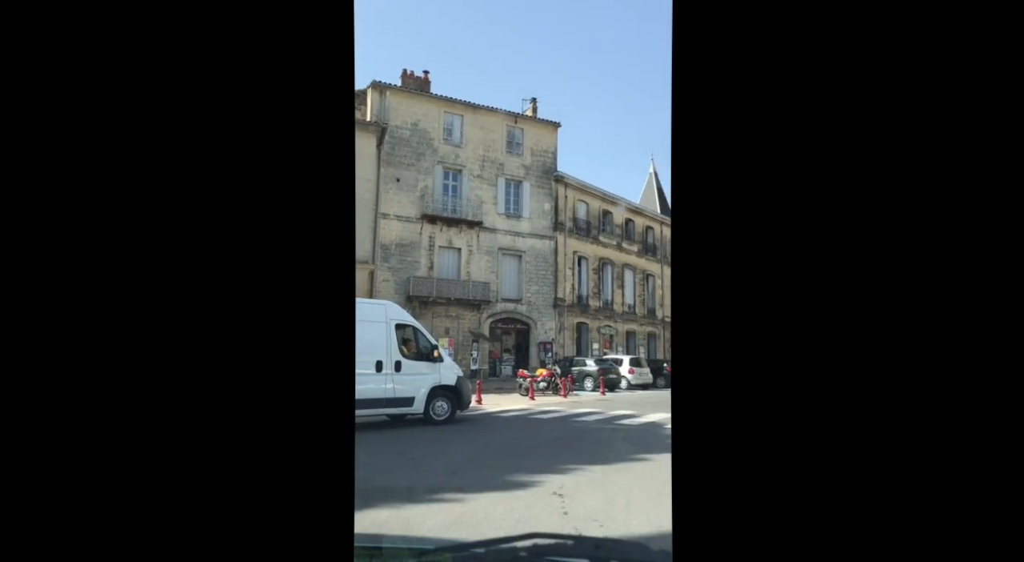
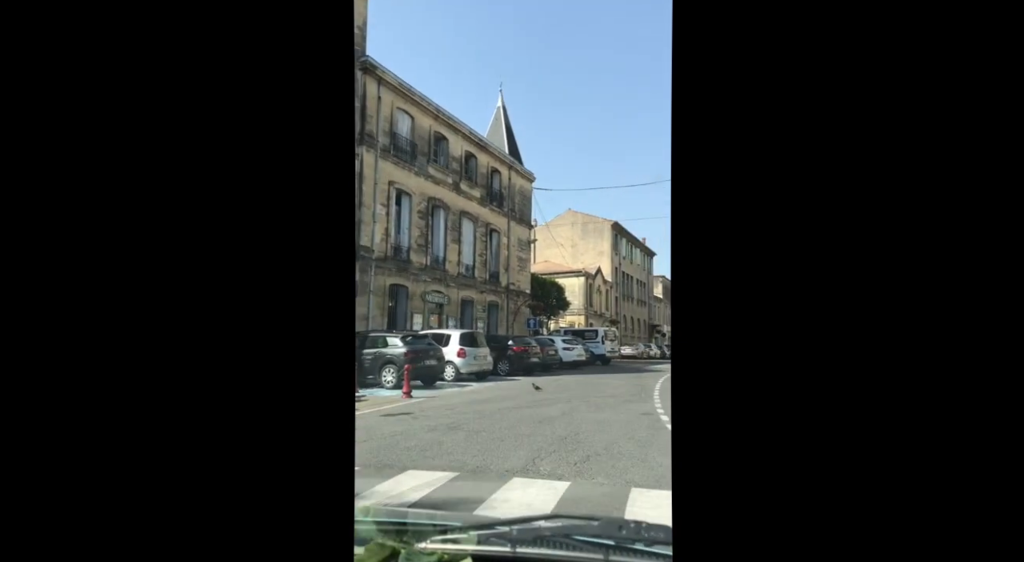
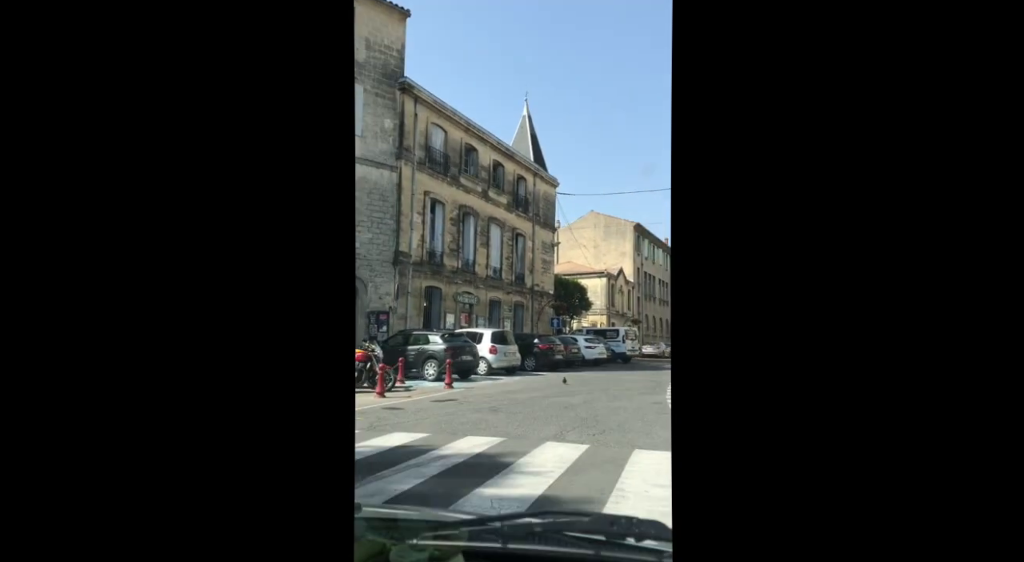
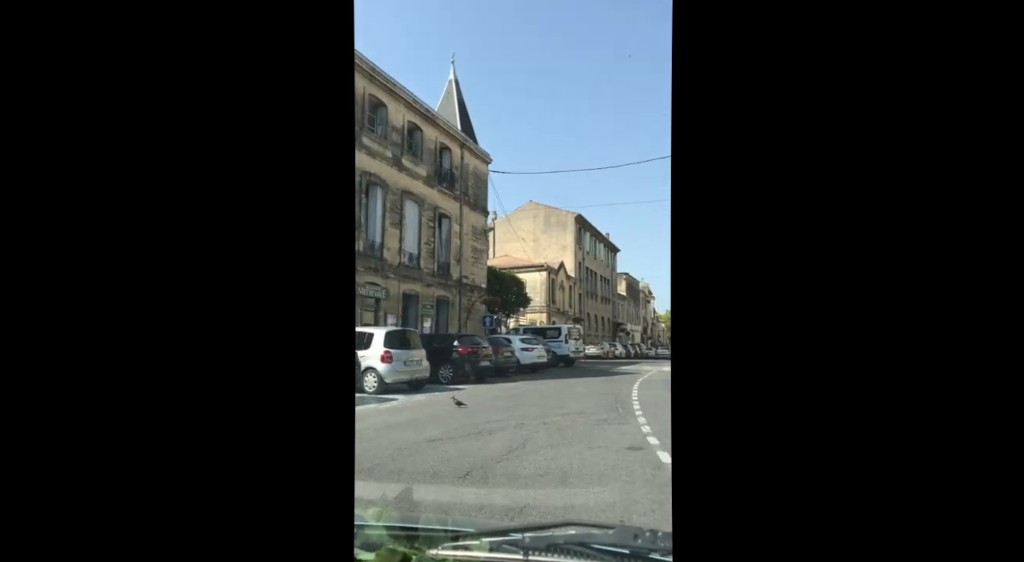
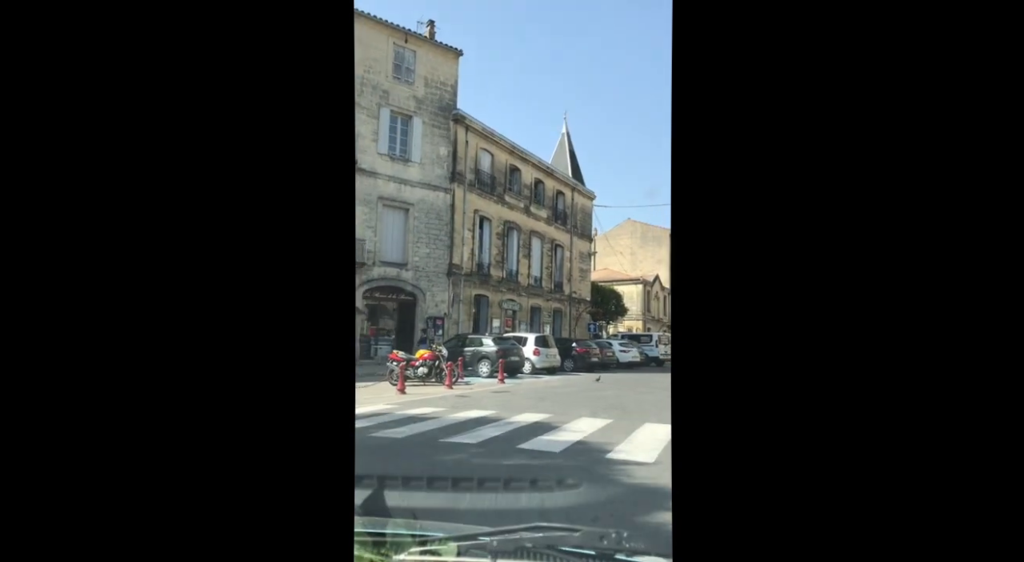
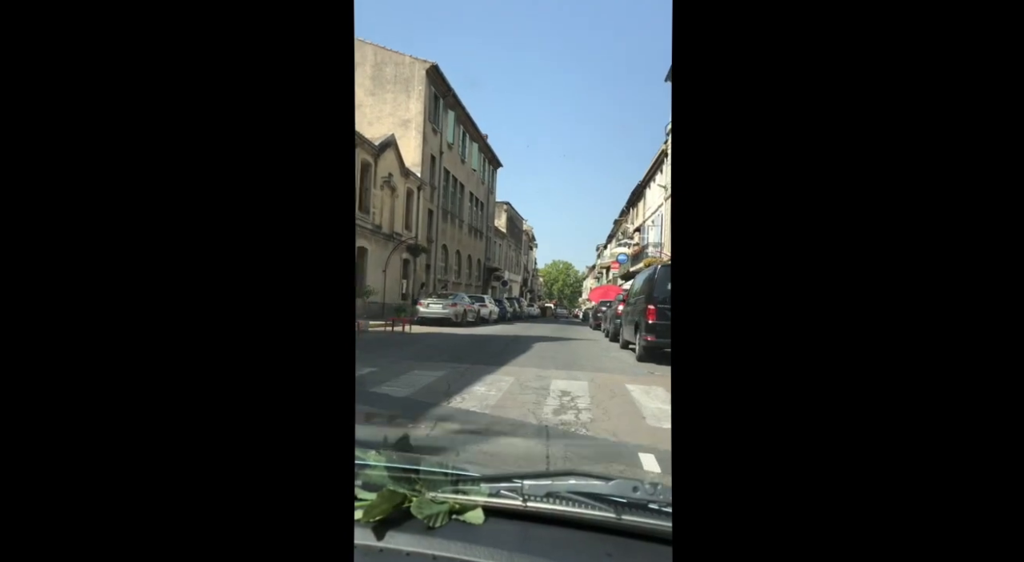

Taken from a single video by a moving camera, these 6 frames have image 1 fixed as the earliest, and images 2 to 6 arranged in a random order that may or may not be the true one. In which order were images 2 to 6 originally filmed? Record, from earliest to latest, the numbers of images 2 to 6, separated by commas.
5, 3, 2, 4, 6
